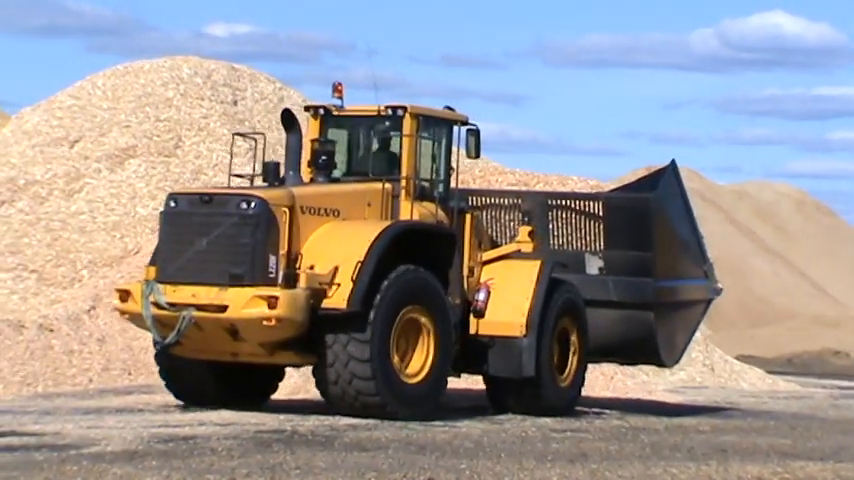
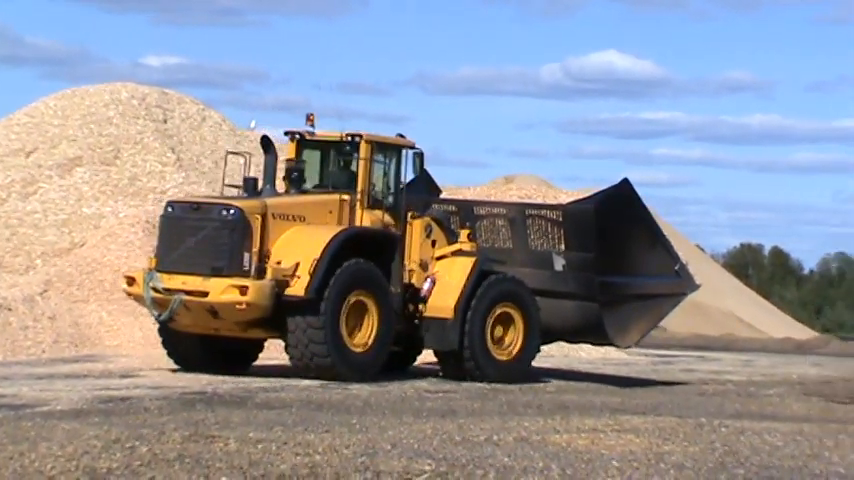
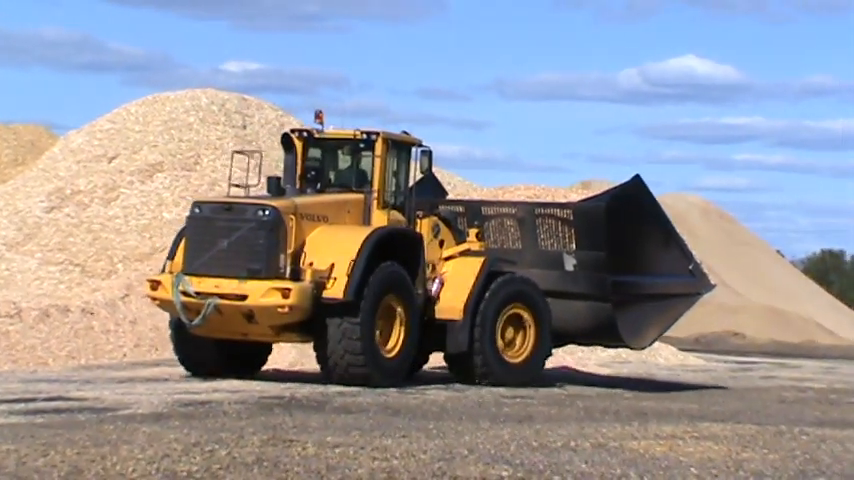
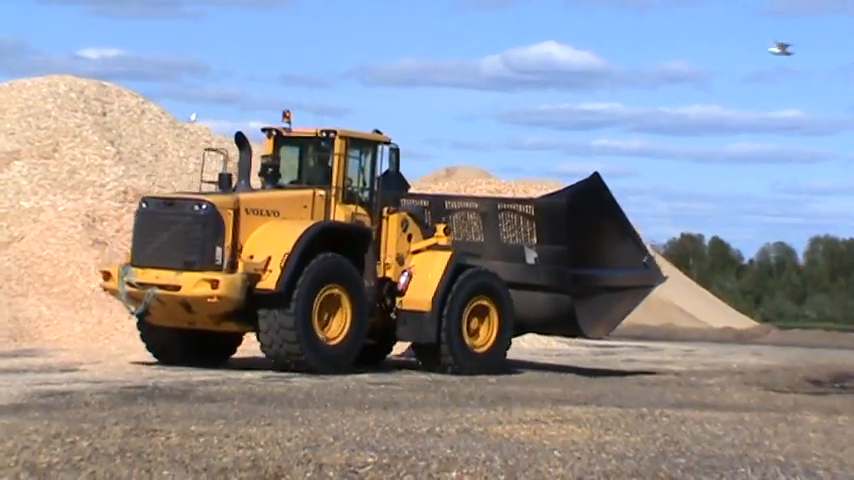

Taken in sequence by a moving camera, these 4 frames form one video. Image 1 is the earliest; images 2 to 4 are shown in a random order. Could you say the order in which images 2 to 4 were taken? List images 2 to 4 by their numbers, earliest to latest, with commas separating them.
3, 2, 4
